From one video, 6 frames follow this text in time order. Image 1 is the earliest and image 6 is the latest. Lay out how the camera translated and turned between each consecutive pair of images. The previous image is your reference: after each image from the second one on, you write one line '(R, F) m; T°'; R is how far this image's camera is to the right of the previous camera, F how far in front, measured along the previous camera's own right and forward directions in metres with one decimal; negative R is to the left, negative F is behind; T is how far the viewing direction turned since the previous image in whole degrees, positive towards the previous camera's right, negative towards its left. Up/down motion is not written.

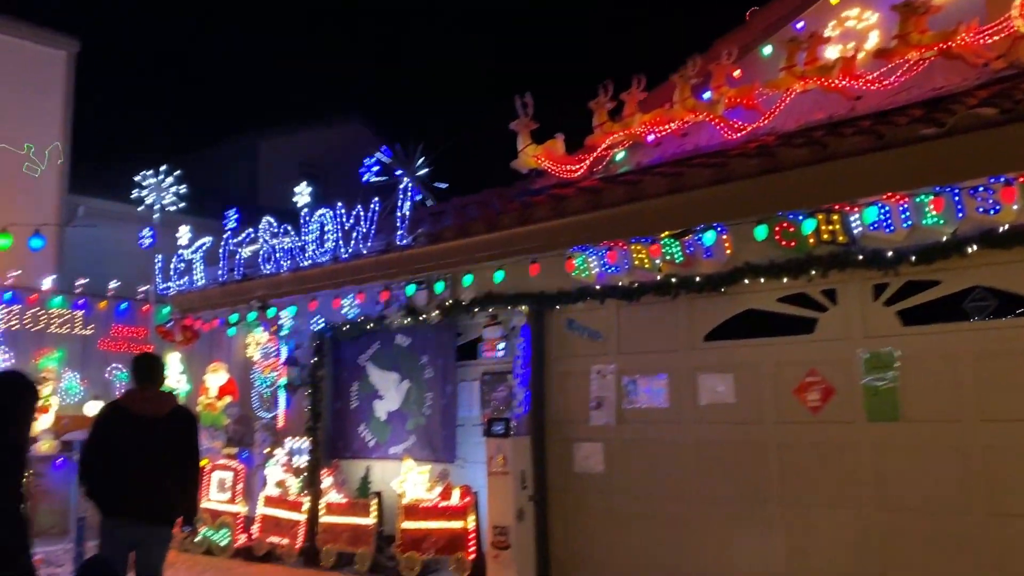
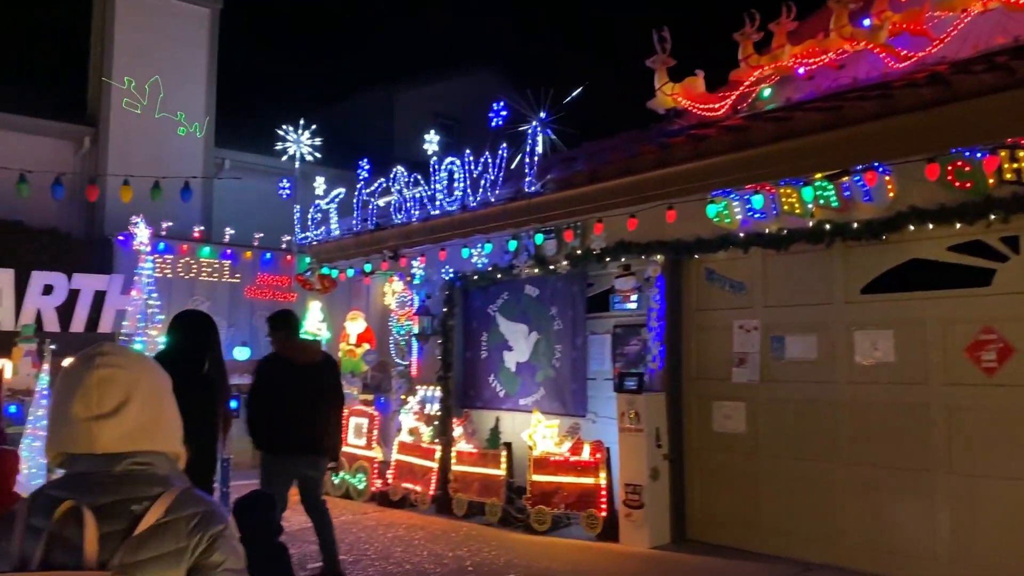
(0.0, +0.3) m; -9°
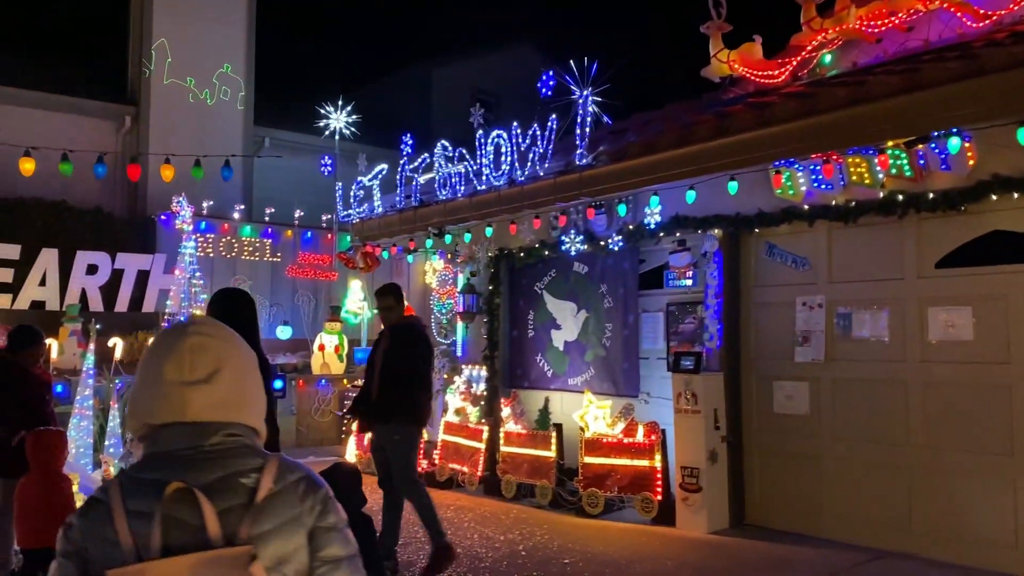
(-0.1, +0.2) m; -2°
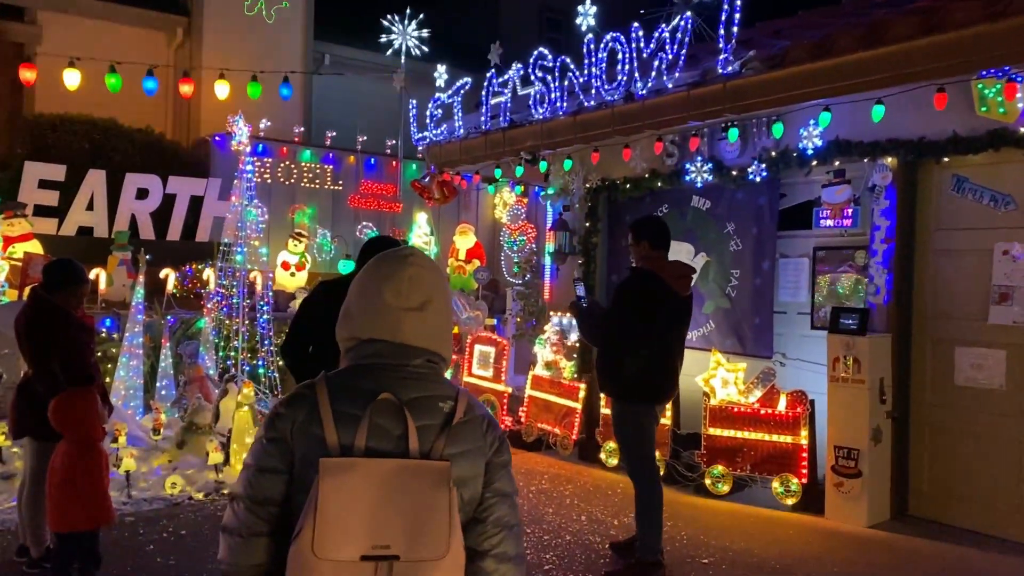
(-0.5, +1.1) m; -3°
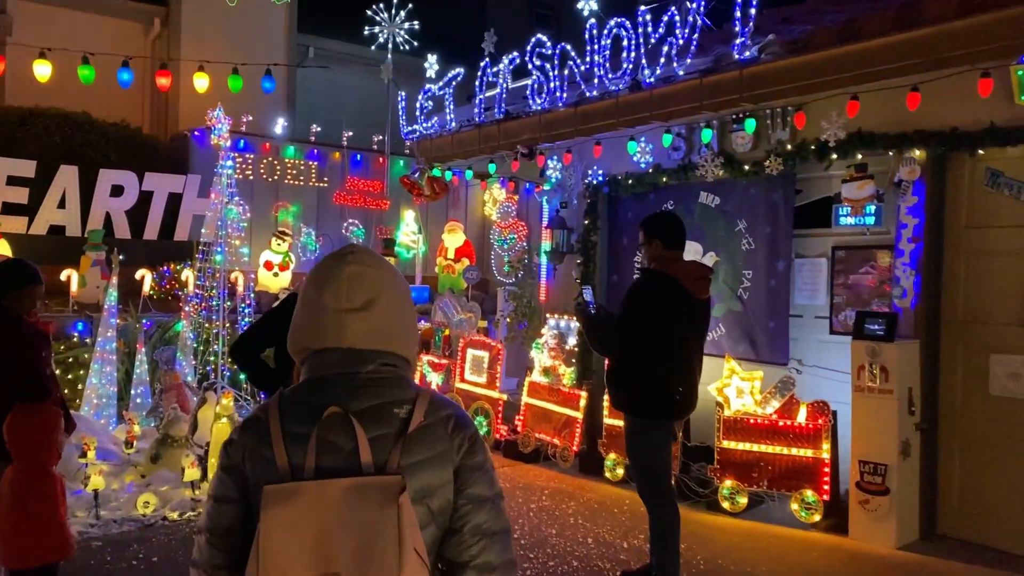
(-0.1, +0.4) m; +1°
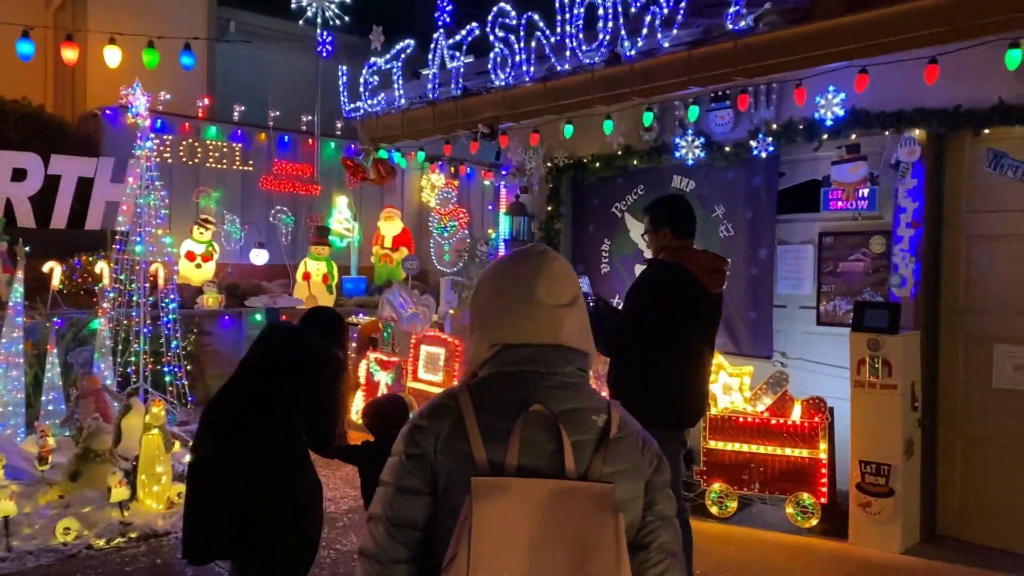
(-0.3, +0.5) m; +5°
